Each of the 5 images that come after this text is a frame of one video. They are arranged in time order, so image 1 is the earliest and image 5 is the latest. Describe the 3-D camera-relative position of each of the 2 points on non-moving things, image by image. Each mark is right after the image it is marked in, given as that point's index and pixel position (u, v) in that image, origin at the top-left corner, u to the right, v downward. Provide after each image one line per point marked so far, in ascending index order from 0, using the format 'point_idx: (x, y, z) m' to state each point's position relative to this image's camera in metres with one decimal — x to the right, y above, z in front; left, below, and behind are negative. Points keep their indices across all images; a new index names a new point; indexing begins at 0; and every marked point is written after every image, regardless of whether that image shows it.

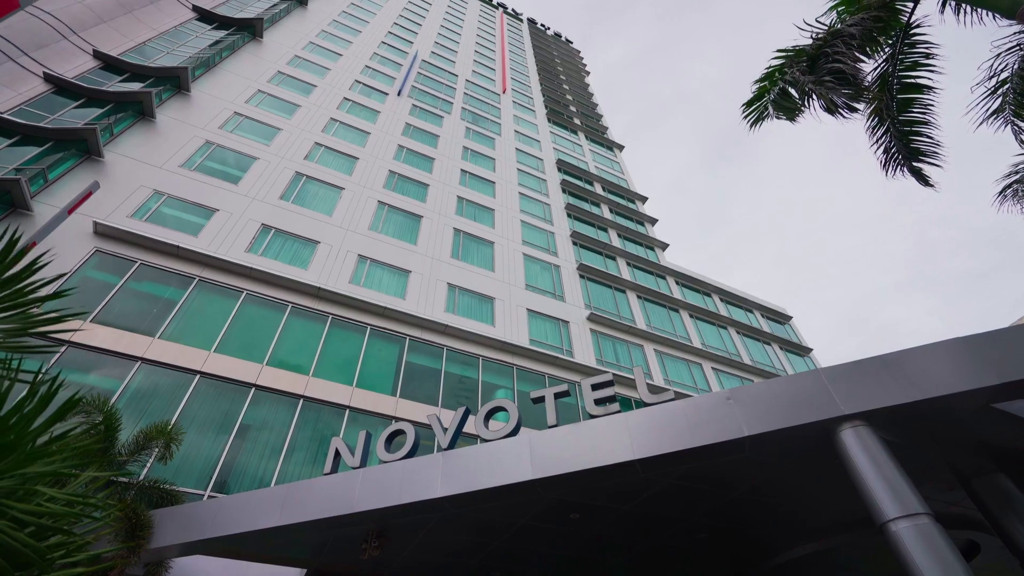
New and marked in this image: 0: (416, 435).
0: (-2.0, -2.9, +10.3) m
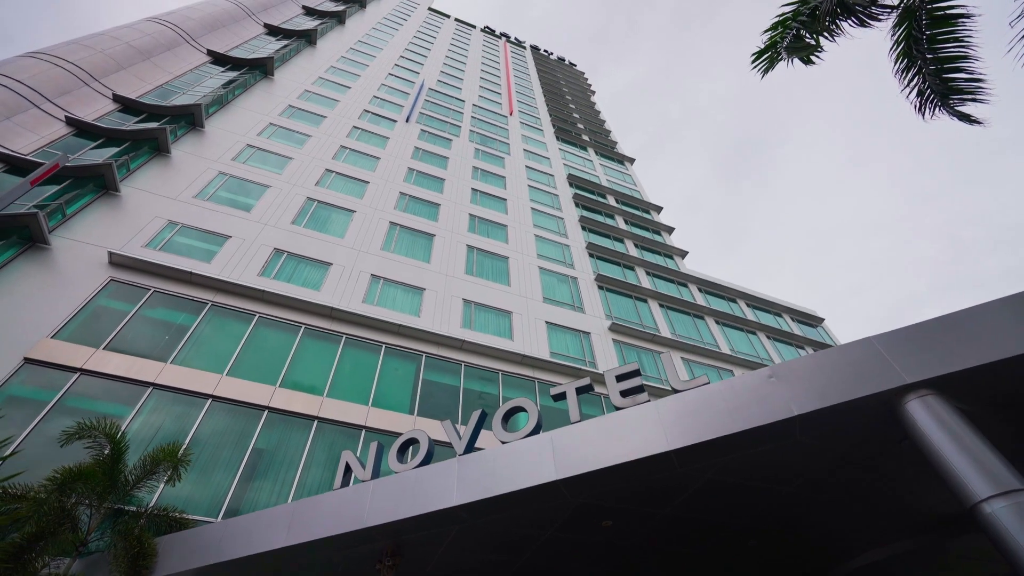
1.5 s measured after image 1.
0: (-1.6, -2.9, +9.6) m
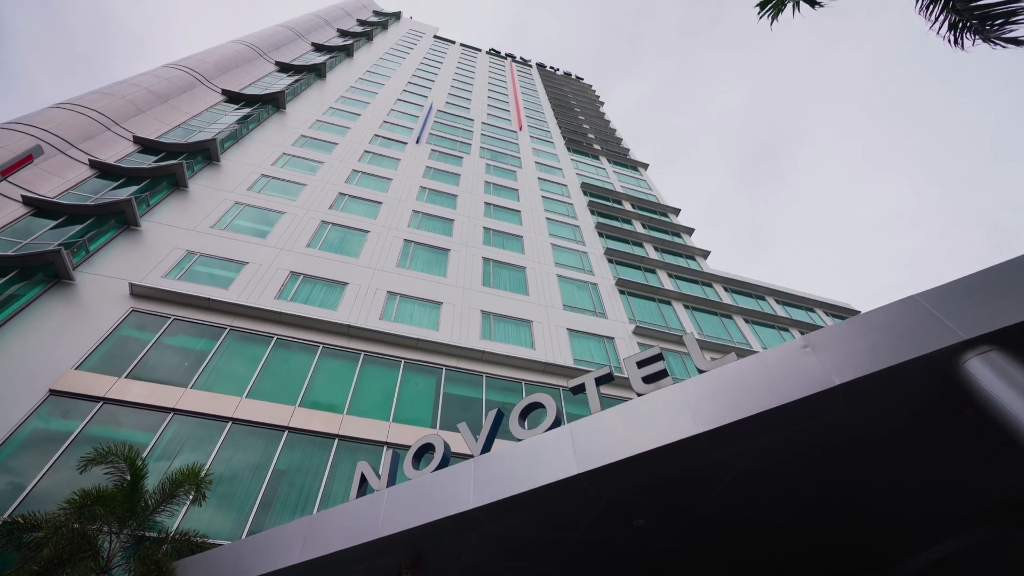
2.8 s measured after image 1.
0: (-1.2, -2.9, +9.2) m
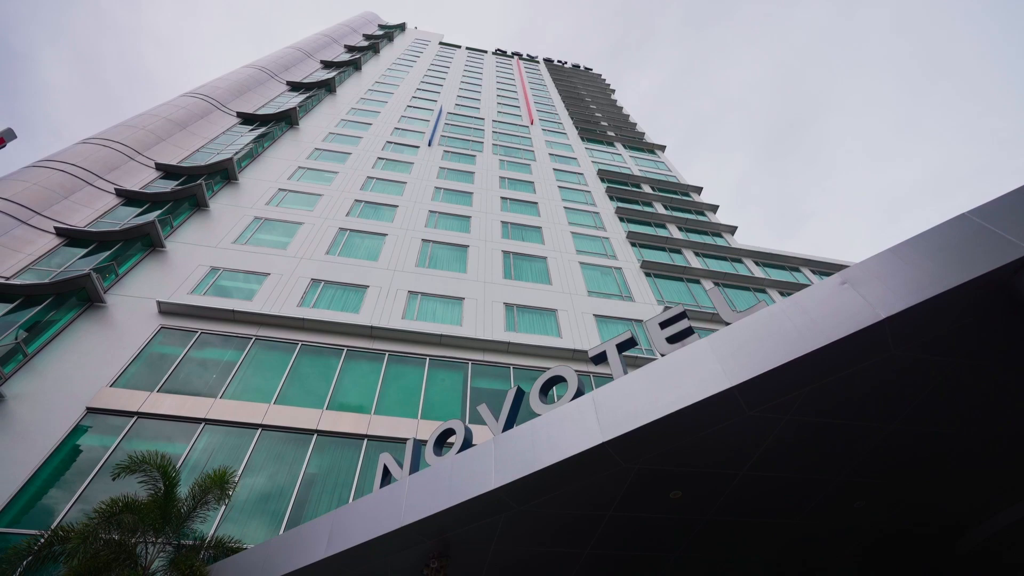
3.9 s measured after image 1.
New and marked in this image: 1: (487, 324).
0: (-0.8, -2.5, +8.8) m
1: (-1.0, -1.4, +19.5) m
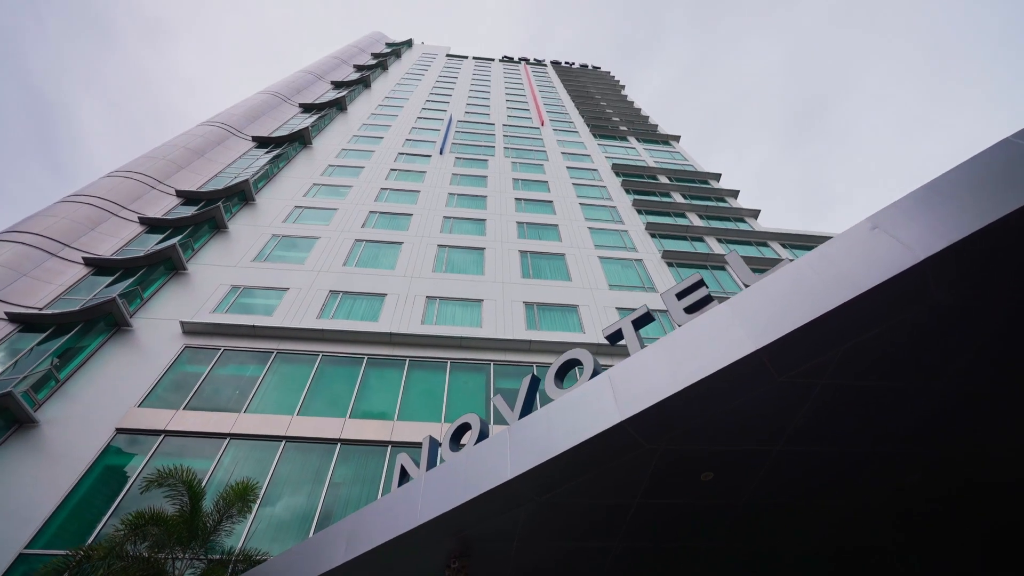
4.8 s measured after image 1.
0: (-0.5, -2.3, +8.5) m
1: (-0.2, -1.4, +19.1) m
